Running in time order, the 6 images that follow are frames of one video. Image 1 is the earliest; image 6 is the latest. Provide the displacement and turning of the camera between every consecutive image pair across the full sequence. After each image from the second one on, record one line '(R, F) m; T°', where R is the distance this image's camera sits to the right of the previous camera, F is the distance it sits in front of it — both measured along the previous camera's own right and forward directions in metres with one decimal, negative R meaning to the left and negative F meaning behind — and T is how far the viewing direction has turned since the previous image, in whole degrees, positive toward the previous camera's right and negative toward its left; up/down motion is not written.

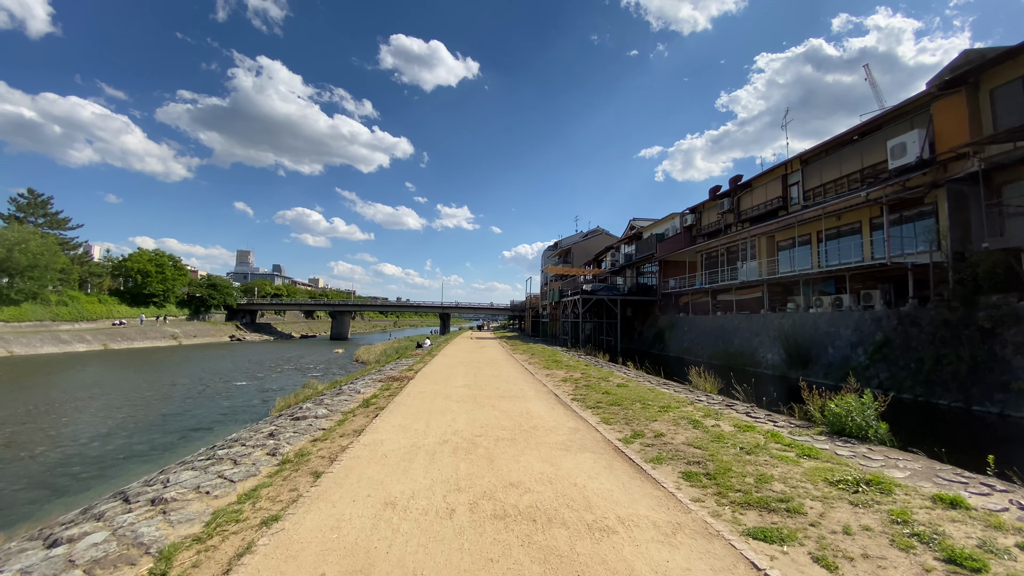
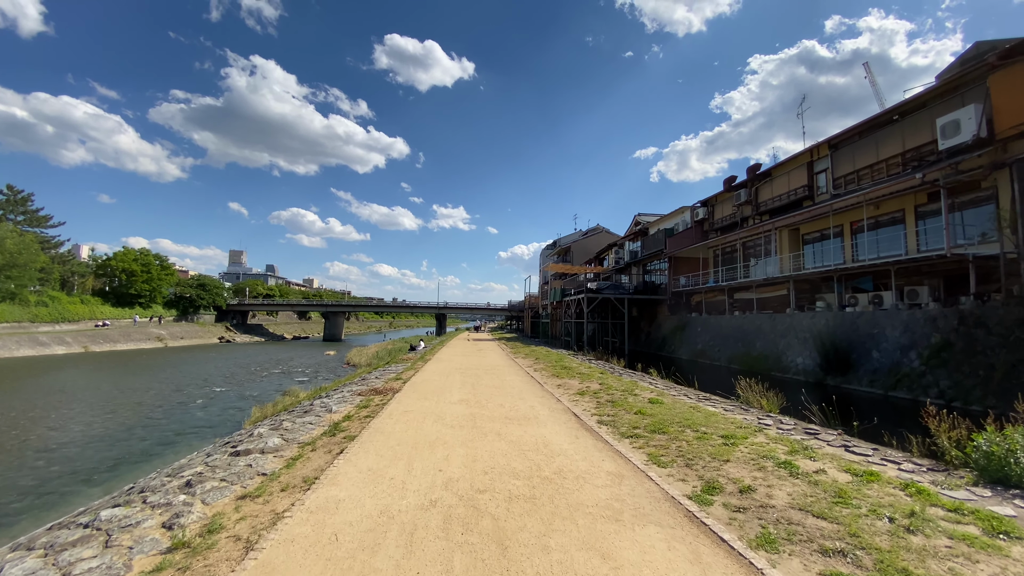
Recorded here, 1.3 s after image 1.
(-0.2, +1.9) m; +1°
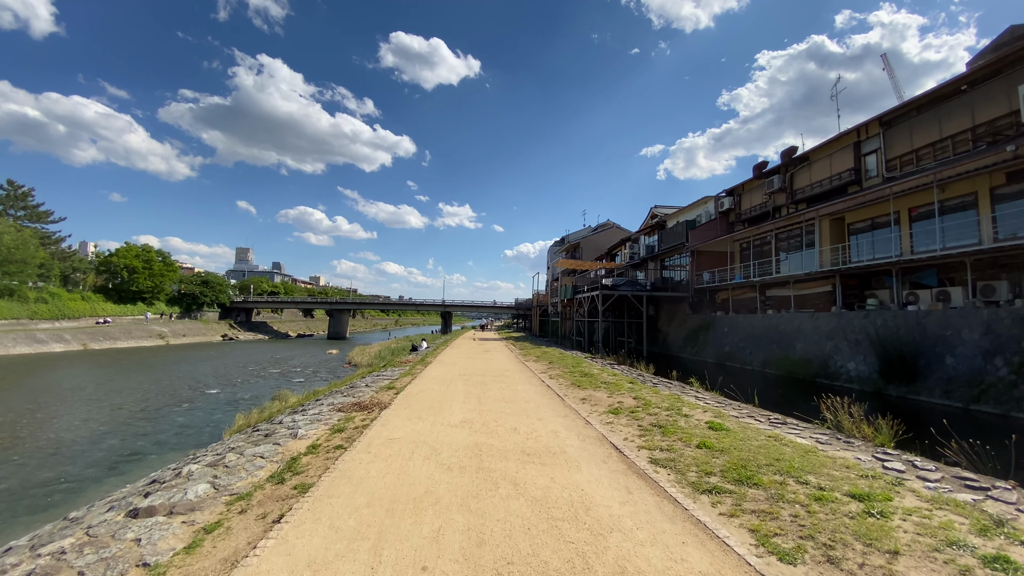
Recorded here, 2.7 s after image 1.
(-0.2, +1.8) m; -1°
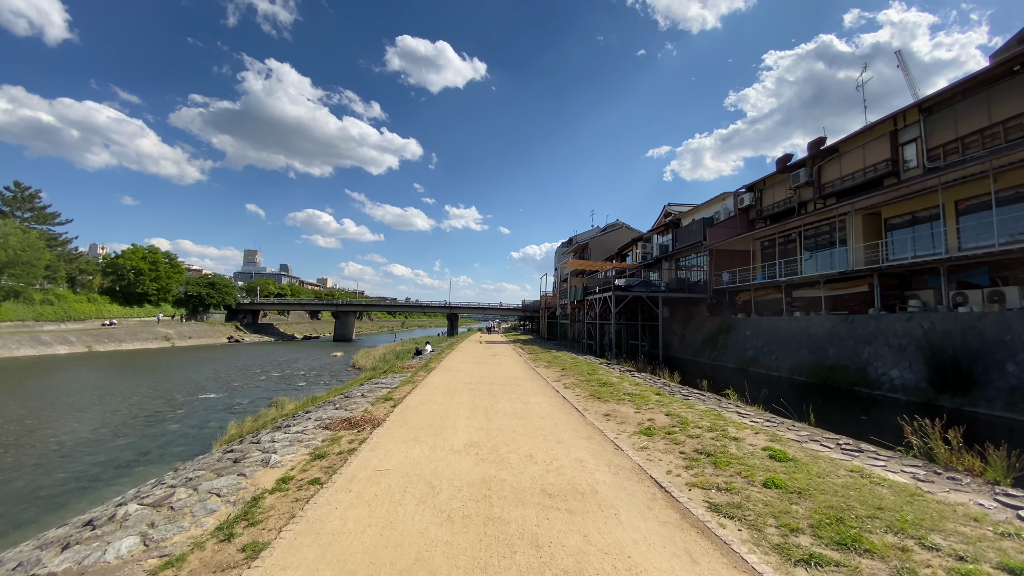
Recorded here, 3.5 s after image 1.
(-0.1, +1.1) m; -1°
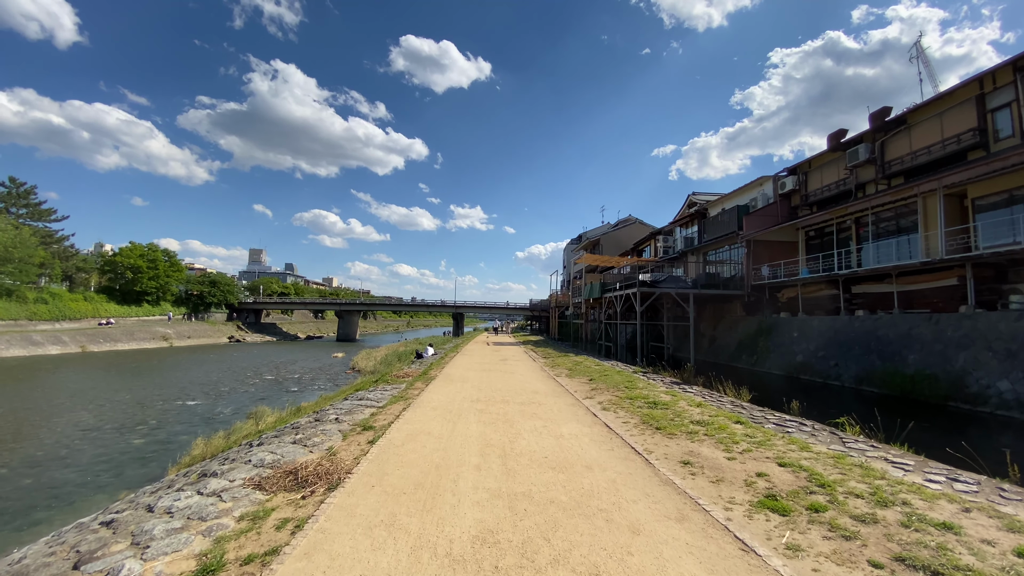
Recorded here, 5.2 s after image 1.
(-0.3, +2.4) m; -1°
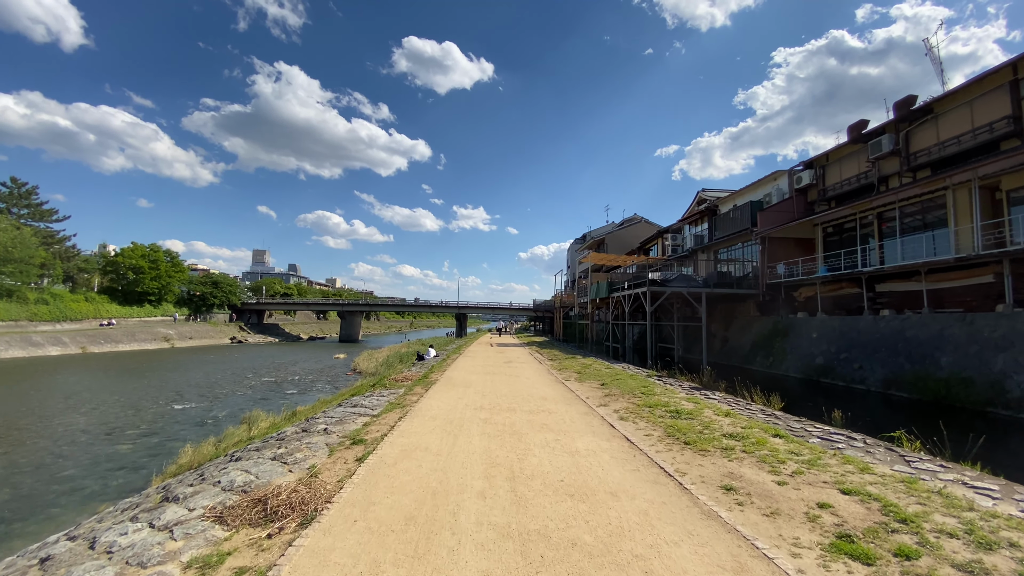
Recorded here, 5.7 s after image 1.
(-0.1, +0.7) m; 0°
